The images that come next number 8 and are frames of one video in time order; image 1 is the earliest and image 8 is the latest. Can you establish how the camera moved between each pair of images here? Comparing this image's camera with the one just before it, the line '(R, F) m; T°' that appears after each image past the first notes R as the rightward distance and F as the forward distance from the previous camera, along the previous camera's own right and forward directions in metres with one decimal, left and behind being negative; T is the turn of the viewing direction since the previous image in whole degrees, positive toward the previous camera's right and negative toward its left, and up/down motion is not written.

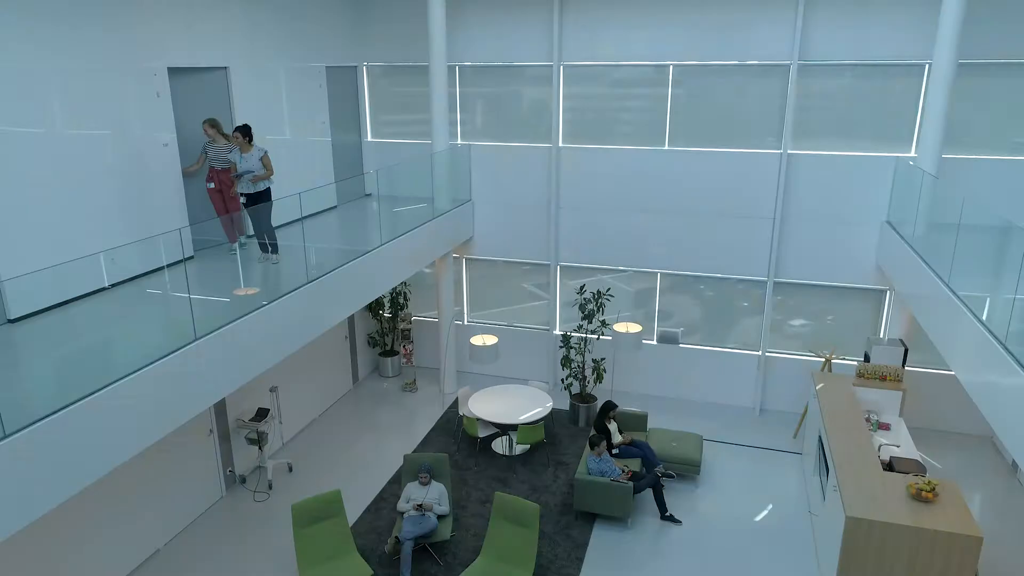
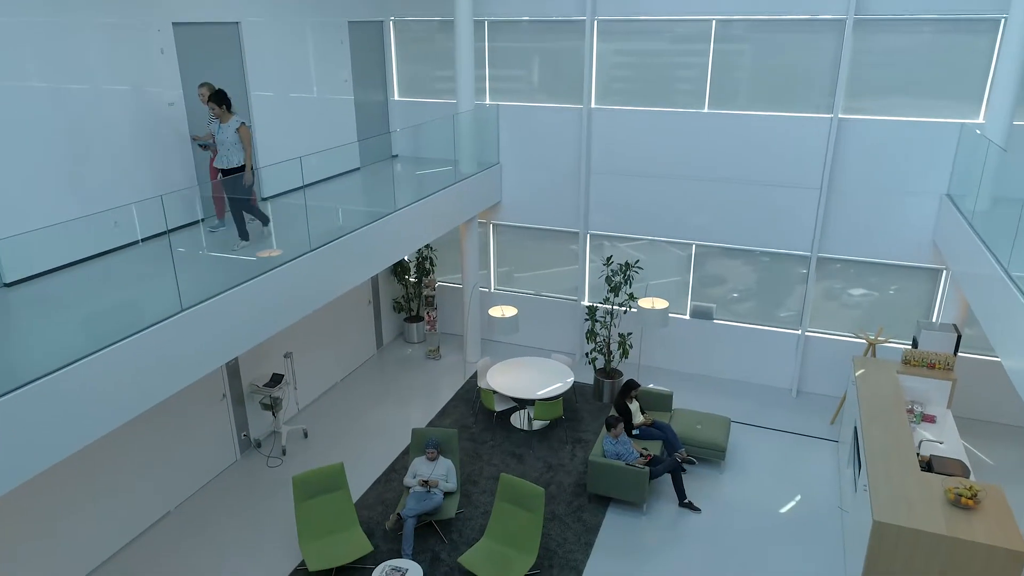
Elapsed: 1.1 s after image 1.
(+0.4, +0.4) m; -4°
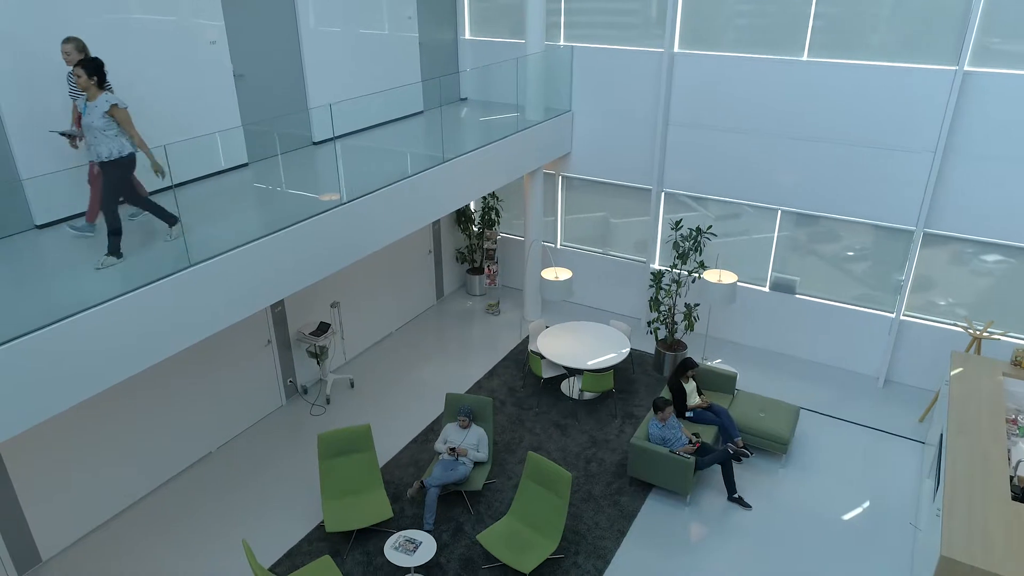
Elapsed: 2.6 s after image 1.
(+0.5, +0.6) m; -8°
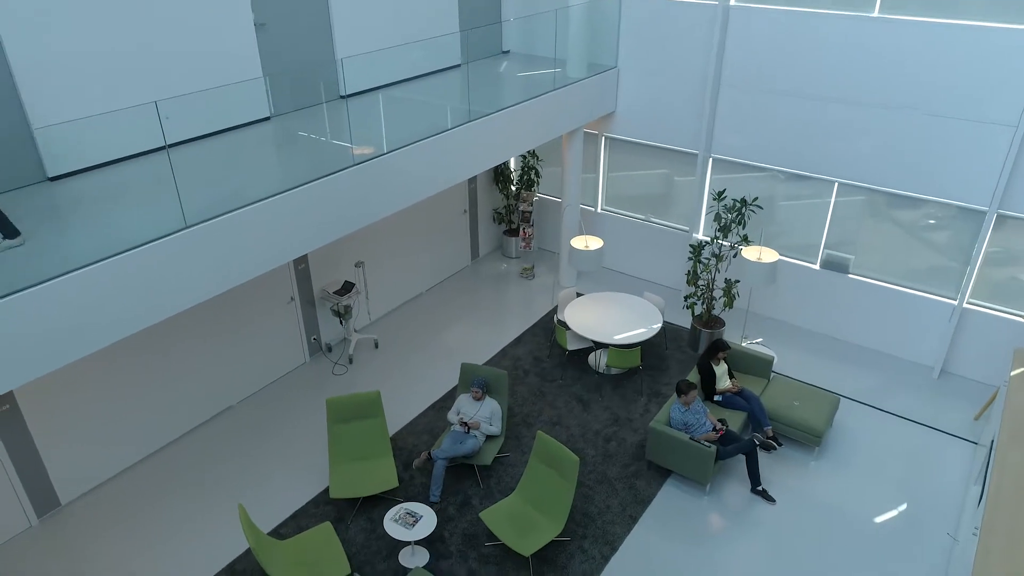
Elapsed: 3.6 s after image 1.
(+0.4, +0.4) m; -5°
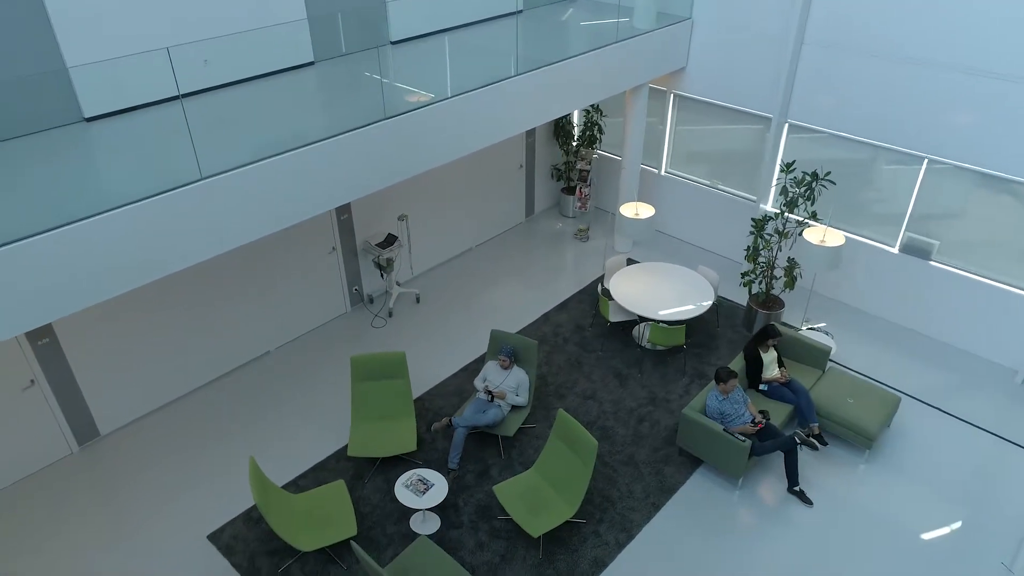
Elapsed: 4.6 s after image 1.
(+0.4, +0.4) m; -6°
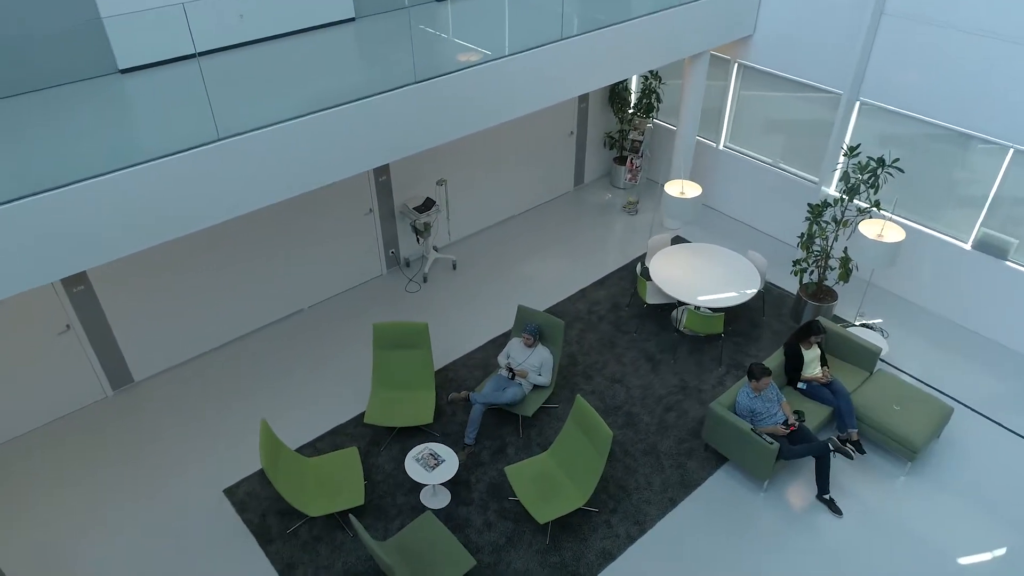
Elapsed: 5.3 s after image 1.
(+0.3, +0.2) m; -5°
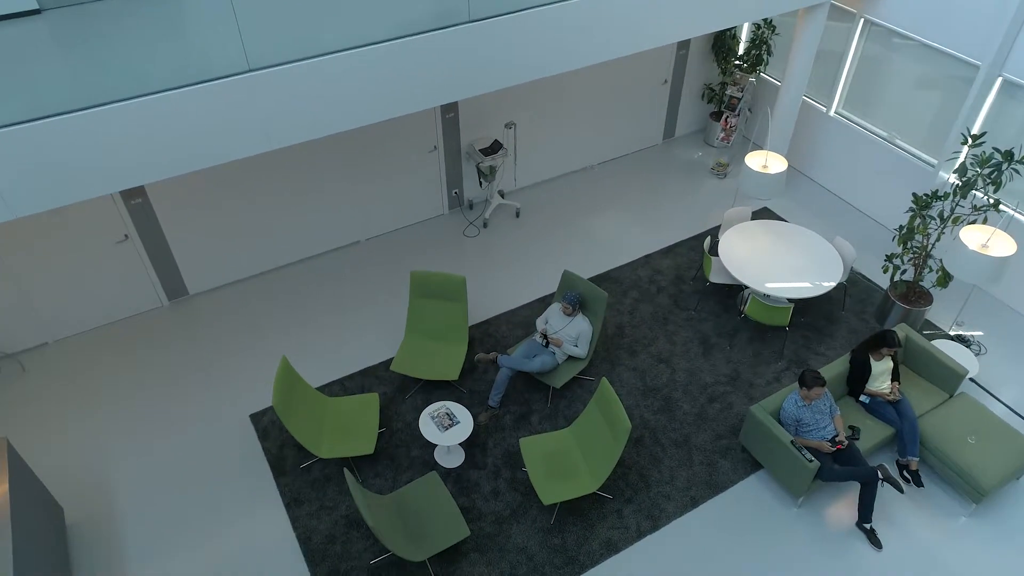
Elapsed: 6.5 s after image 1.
(+0.5, +0.4) m; -8°
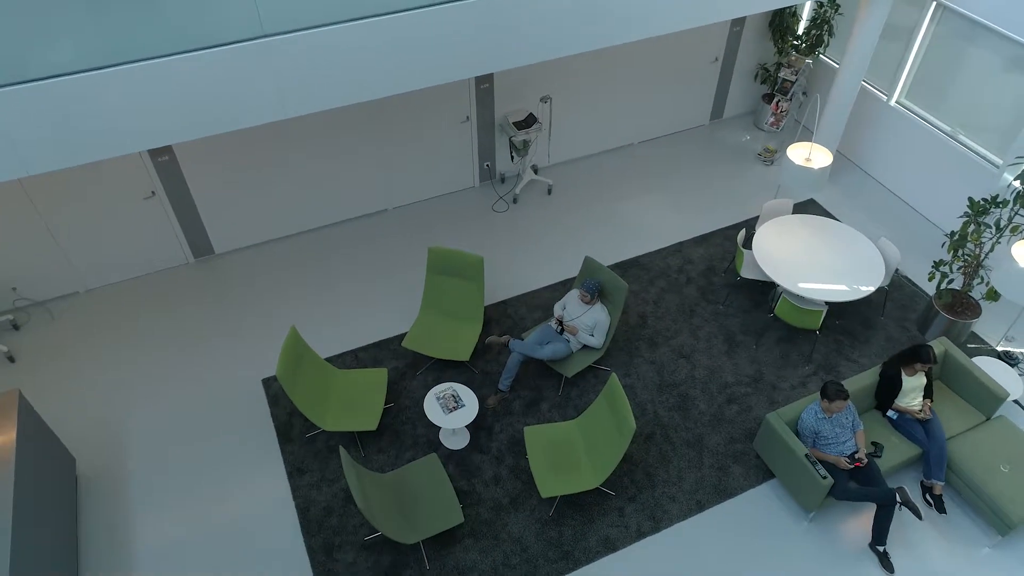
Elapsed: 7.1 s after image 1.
(+0.3, +0.2) m; -4°
